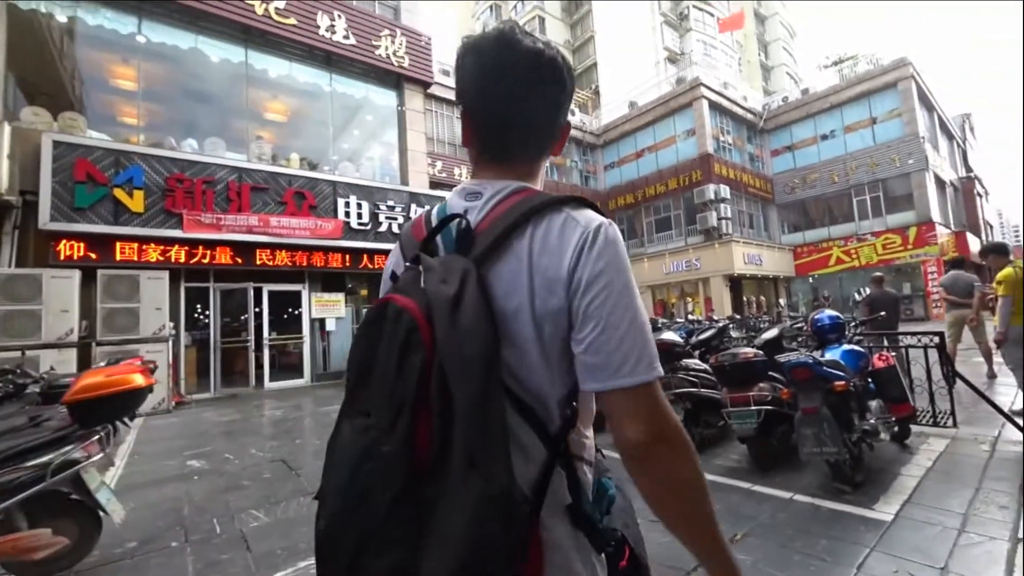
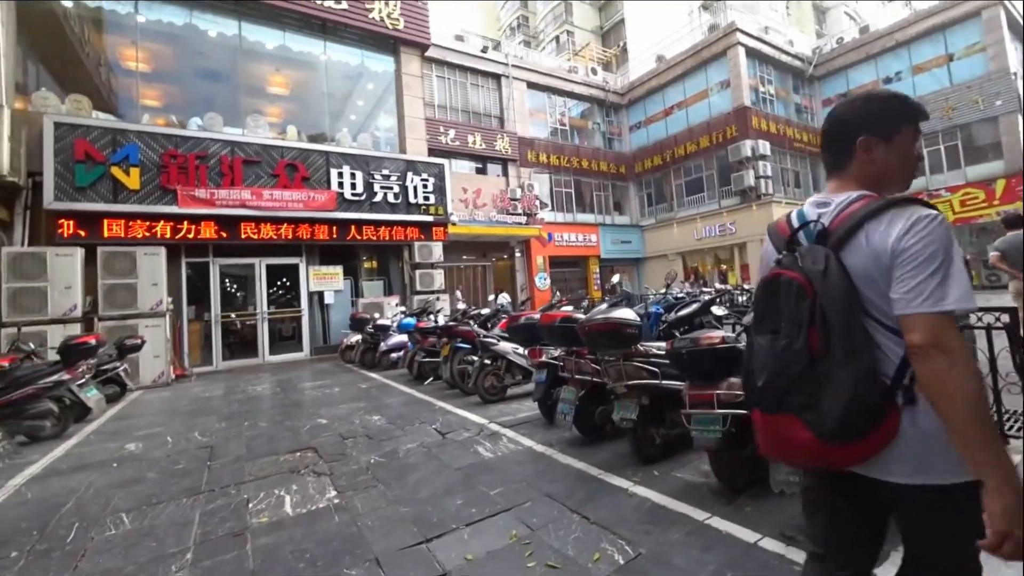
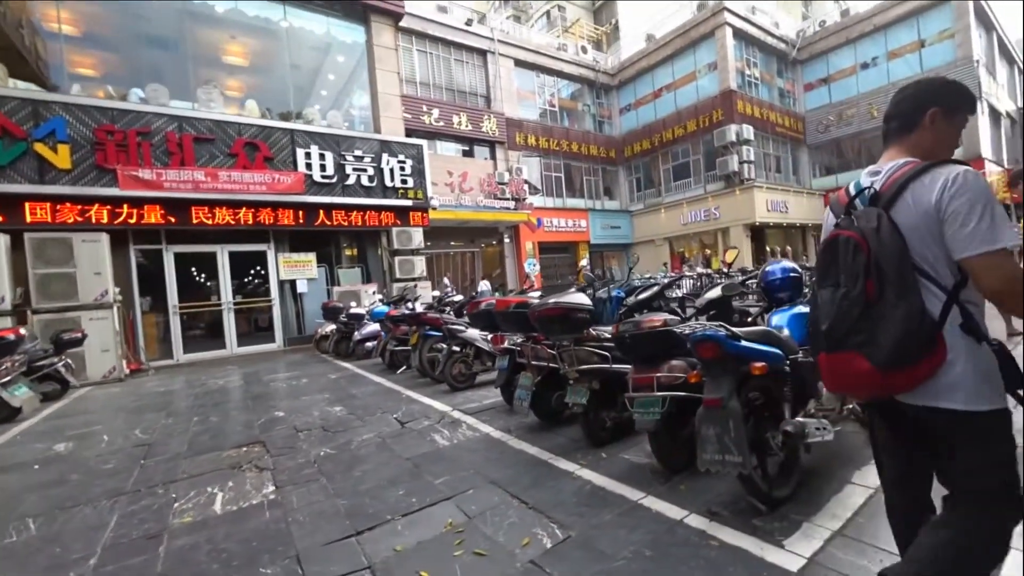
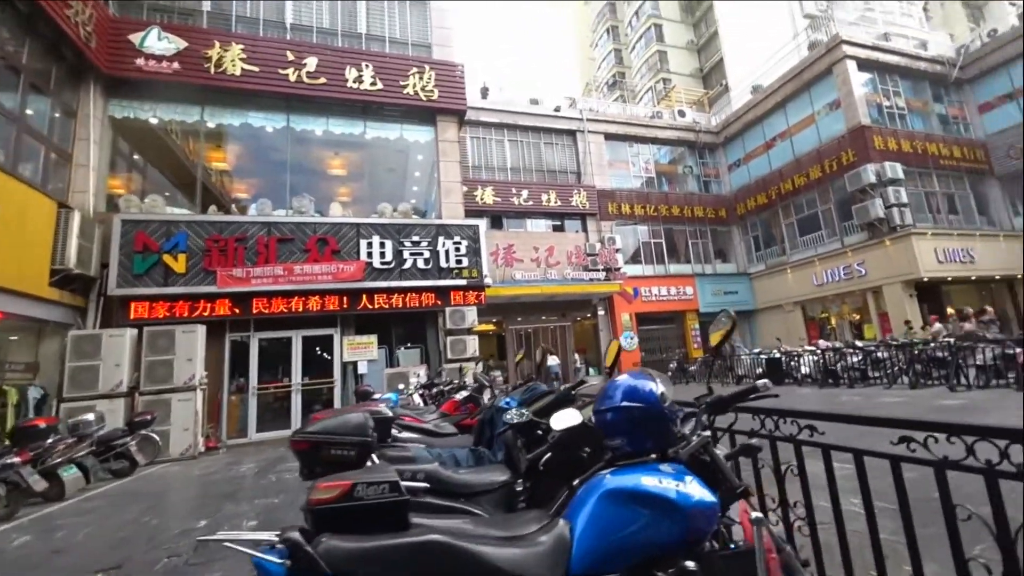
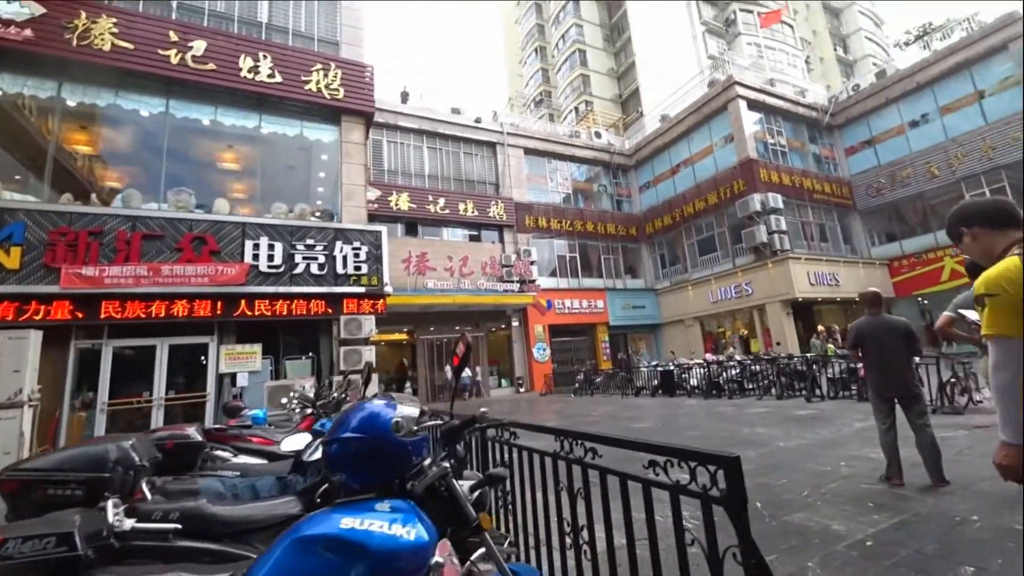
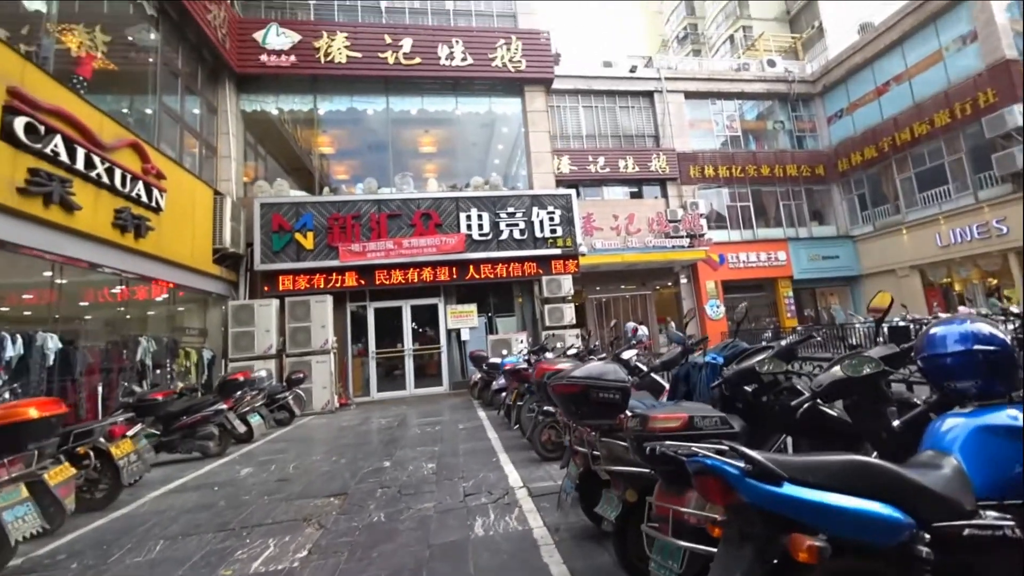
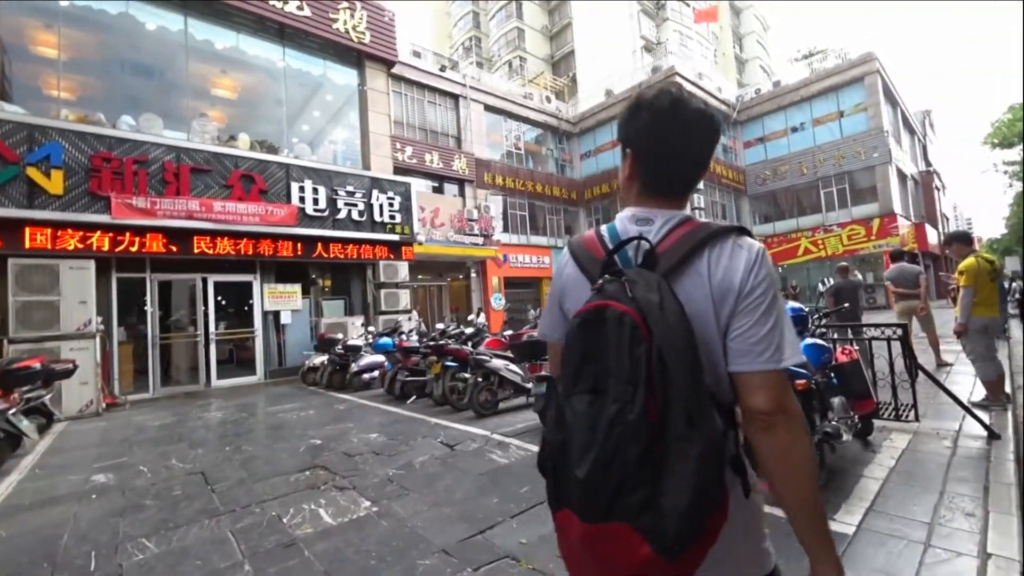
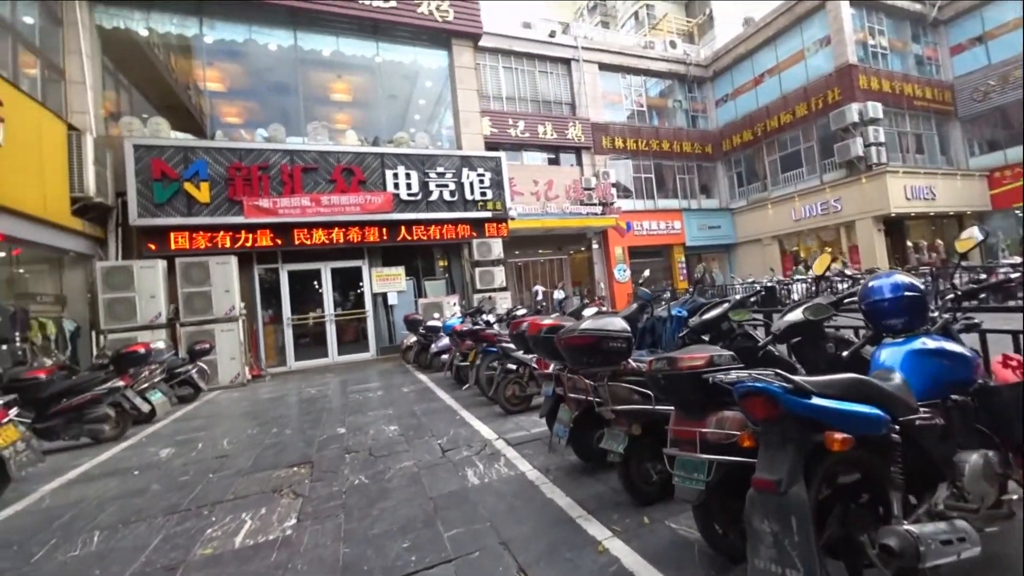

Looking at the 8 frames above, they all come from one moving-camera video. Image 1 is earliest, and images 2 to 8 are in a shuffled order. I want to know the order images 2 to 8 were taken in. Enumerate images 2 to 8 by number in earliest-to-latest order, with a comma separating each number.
7, 2, 3, 8, 6, 4, 5
